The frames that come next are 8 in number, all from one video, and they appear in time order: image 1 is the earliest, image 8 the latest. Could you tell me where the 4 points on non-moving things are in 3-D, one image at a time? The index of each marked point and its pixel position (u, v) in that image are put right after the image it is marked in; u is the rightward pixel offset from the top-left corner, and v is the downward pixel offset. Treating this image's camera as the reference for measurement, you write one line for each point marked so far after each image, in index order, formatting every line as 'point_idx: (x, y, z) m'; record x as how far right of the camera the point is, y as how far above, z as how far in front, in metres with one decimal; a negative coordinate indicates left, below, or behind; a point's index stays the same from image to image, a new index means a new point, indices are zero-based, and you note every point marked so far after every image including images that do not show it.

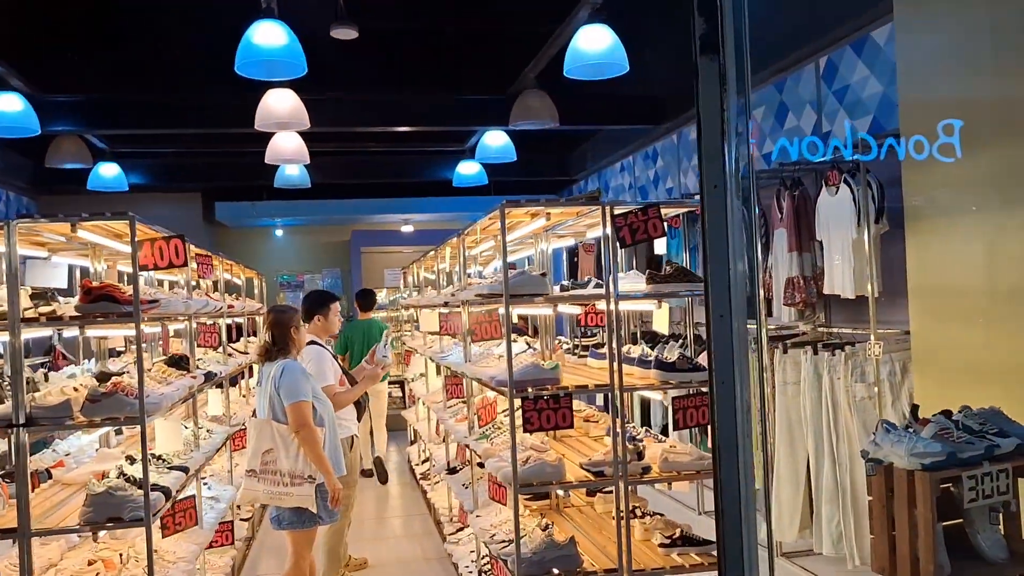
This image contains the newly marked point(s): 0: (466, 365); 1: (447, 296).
0: (-0.2, -0.4, +4.6) m
1: (-0.3, 0.0, +5.2) m
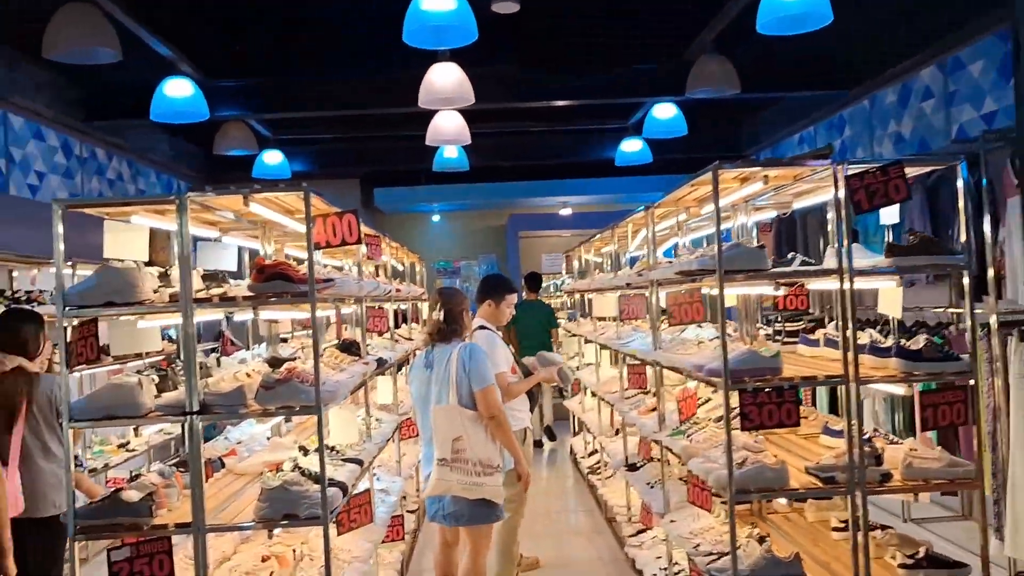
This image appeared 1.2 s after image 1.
0: (+0.7, -0.3, +4.1) m
1: (+0.6, +0.1, +4.7) m
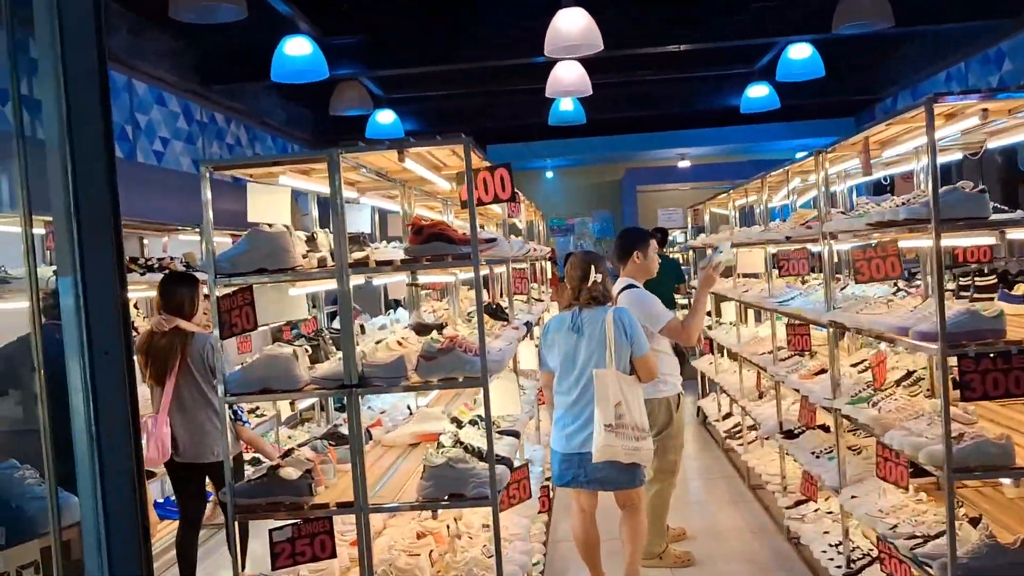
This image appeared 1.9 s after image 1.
0: (+1.3, -0.1, +3.7) m
1: (+1.3, +0.3, +4.3) m
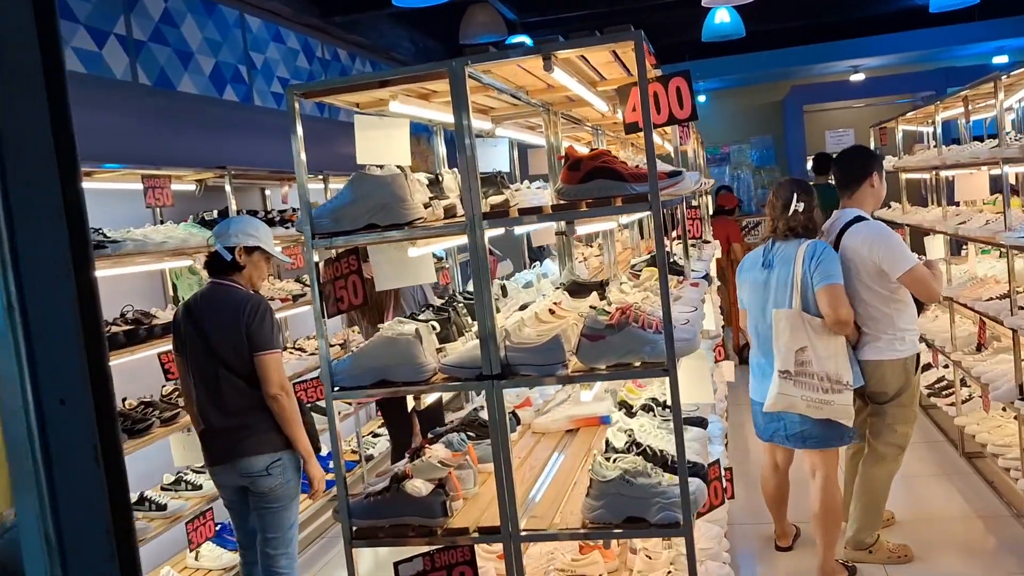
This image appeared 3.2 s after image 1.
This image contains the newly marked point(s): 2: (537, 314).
0: (+1.8, +0.1, +2.8) m
1: (+1.9, +0.5, +3.4) m
2: (+0.1, -0.1, +2.4) m
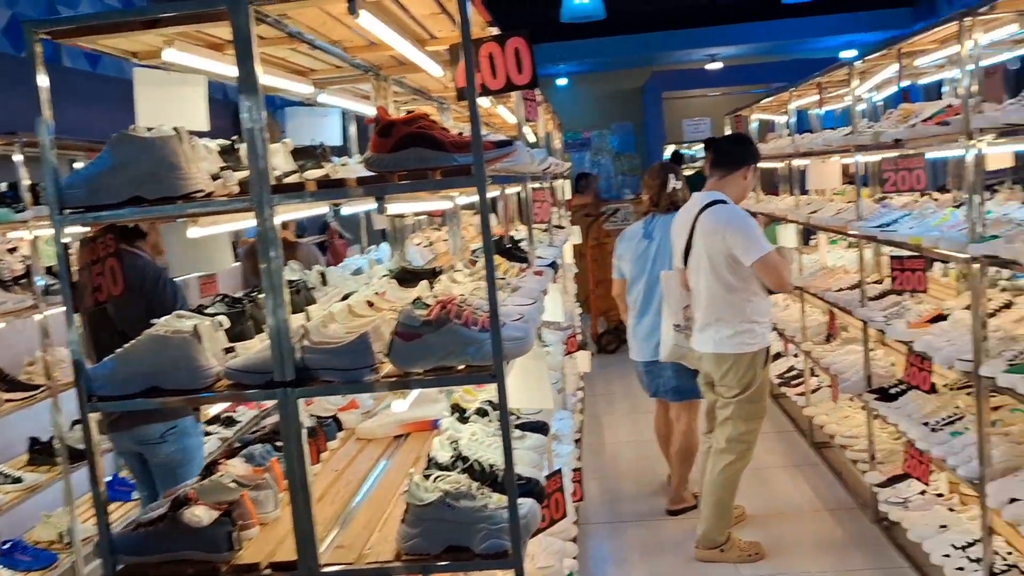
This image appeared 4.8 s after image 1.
0: (+1.3, +0.1, +2.7) m
1: (+1.4, +0.5, +3.3) m
2: (-0.4, 0.0, +2.0) m
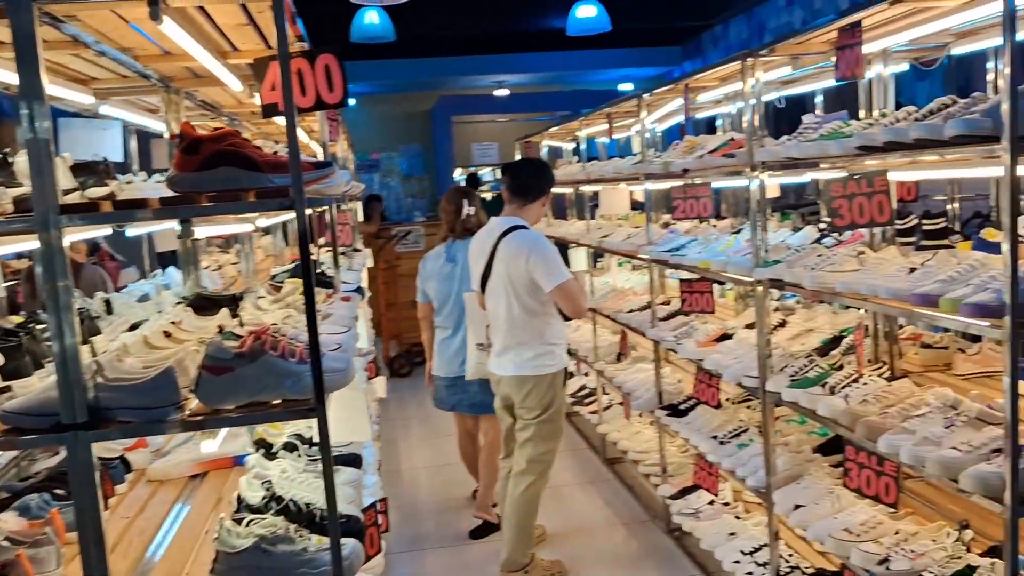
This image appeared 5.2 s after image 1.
0: (+0.8, +0.1, +2.9) m
1: (+0.7, +0.5, +3.4) m
2: (-0.7, -0.1, +1.9) m
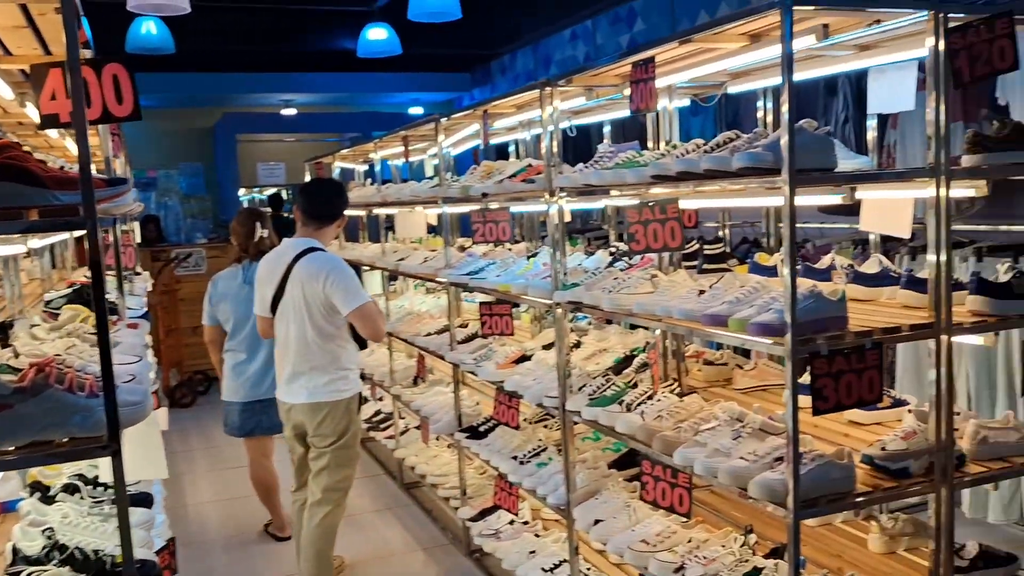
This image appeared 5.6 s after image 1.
0: (+0.2, 0.0, +3.0) m
1: (-0.1, +0.4, +3.5) m
2: (-1.1, -0.2, +1.6) m
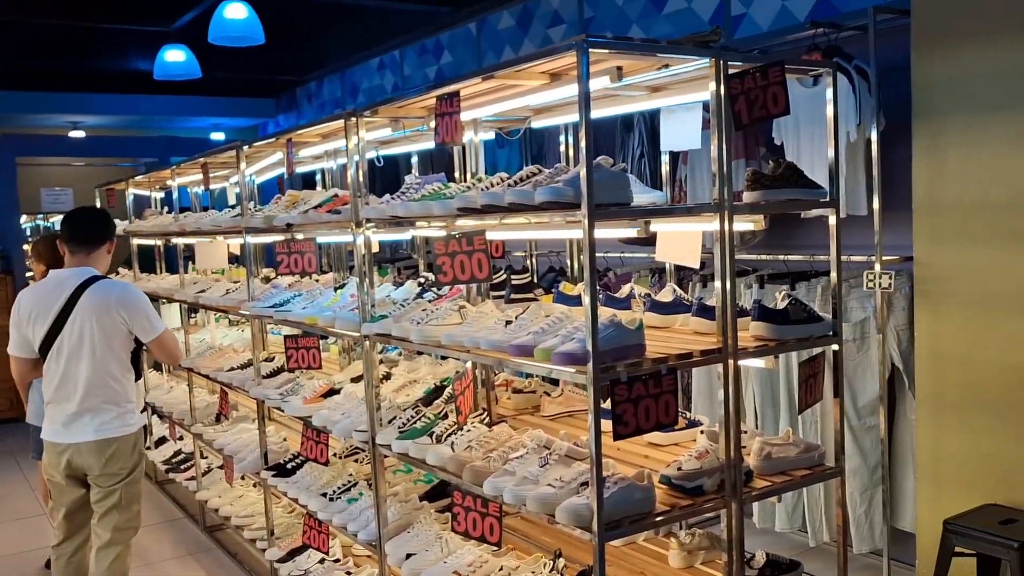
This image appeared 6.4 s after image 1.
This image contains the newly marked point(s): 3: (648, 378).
0: (-0.4, -0.1, +2.9) m
1: (-0.8, +0.3, +3.4) m
2: (-1.4, -0.2, +1.4) m
3: (+0.3, -0.2, +2.1) m
